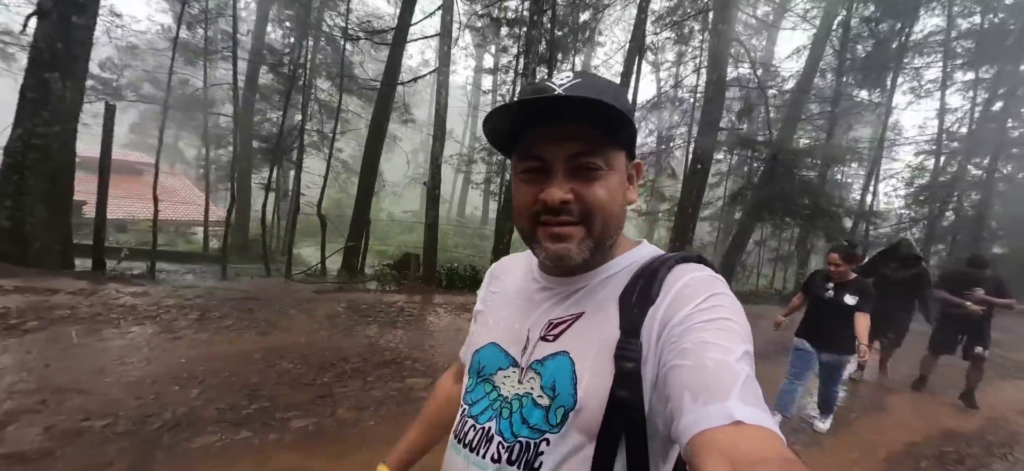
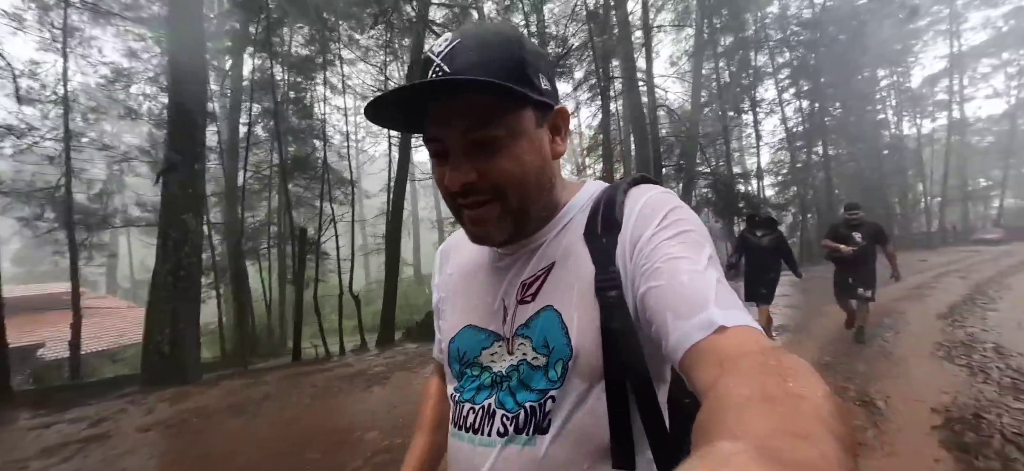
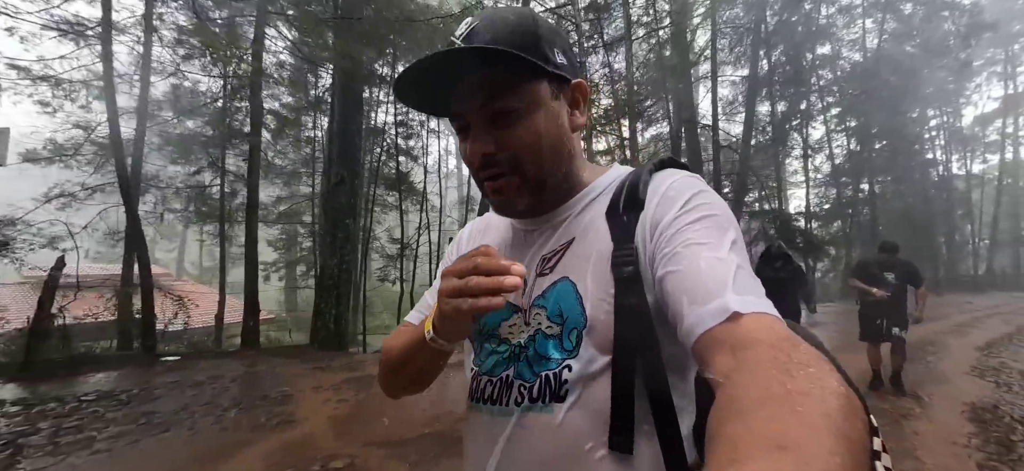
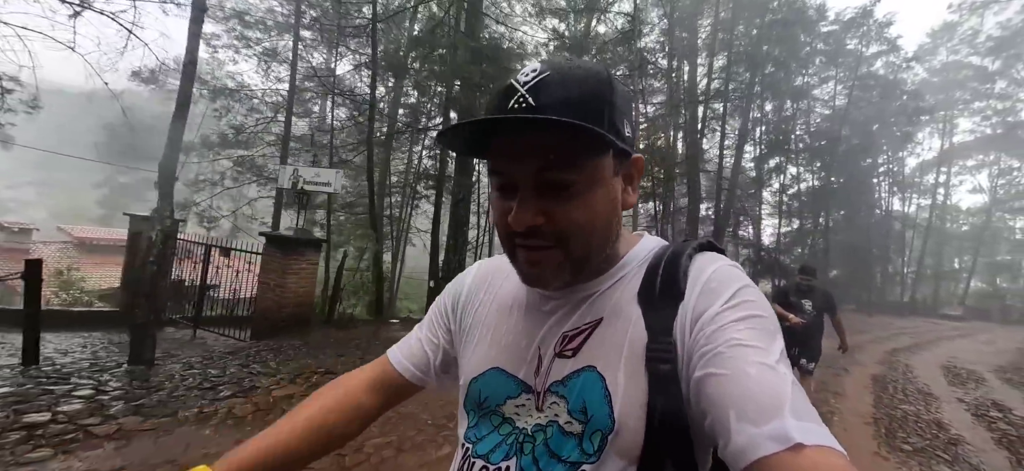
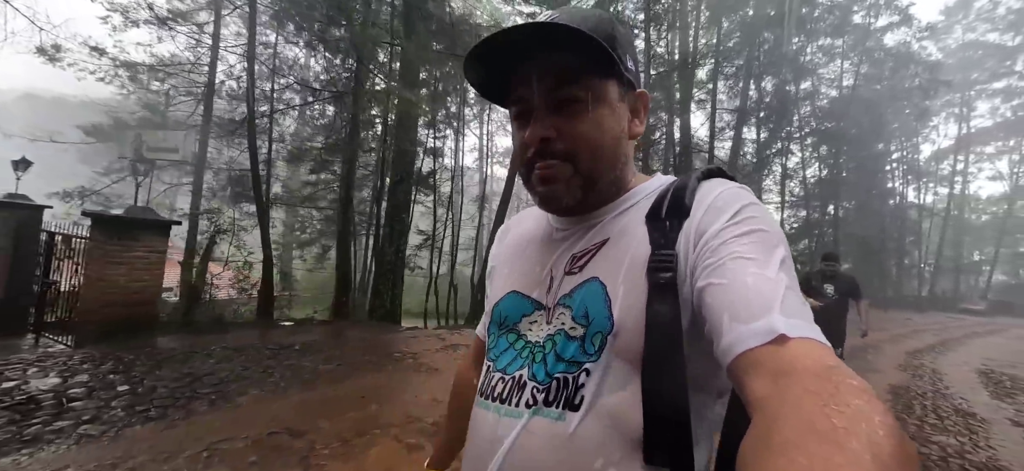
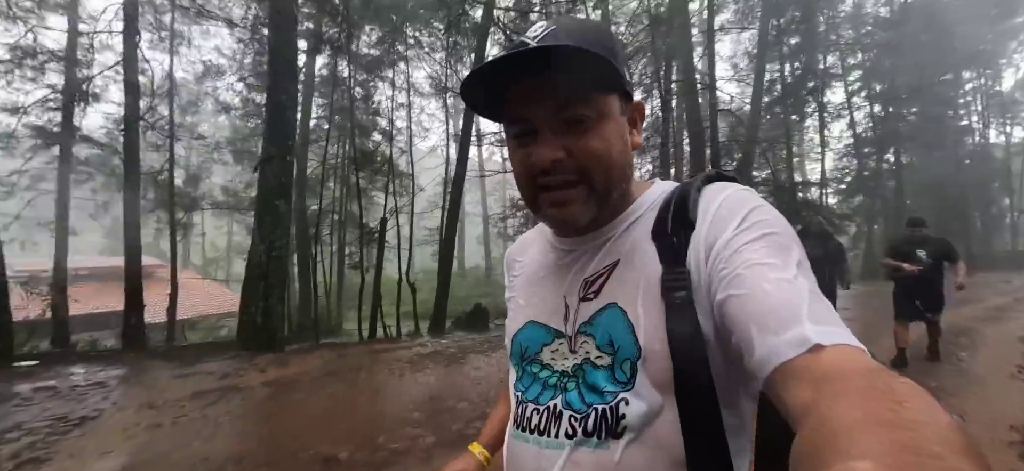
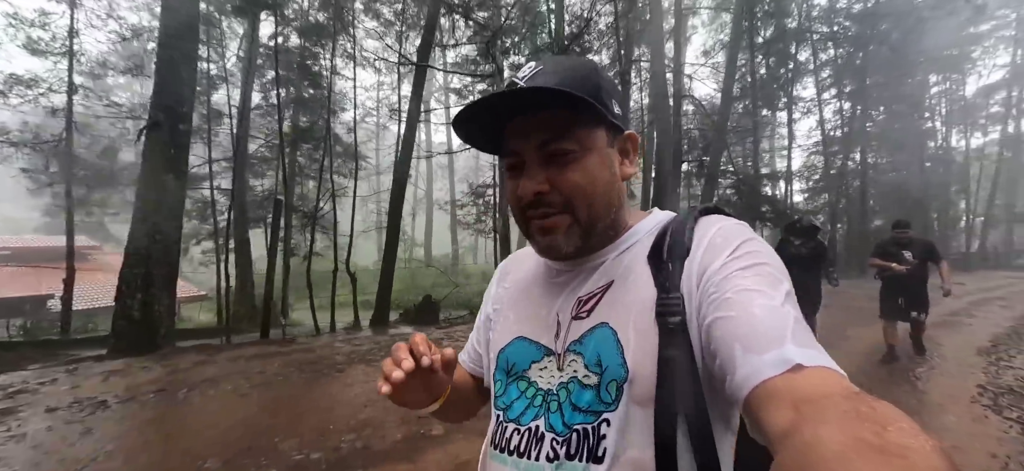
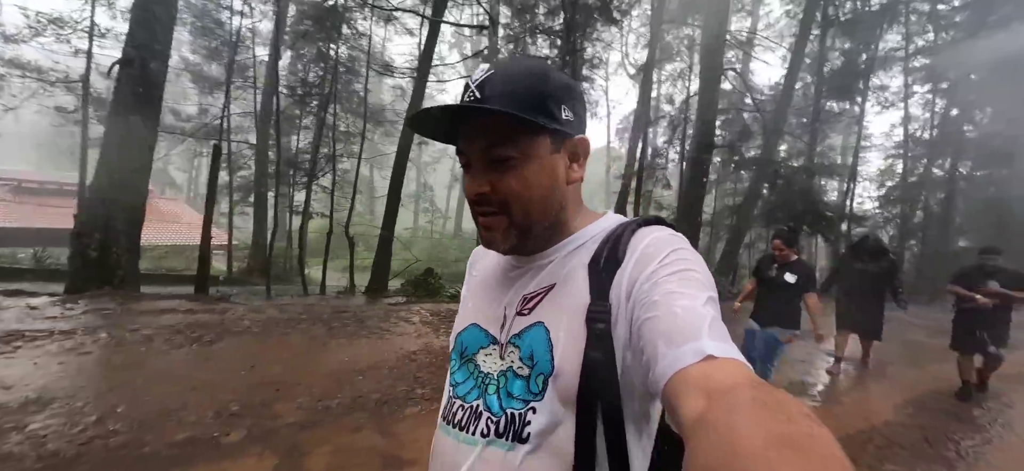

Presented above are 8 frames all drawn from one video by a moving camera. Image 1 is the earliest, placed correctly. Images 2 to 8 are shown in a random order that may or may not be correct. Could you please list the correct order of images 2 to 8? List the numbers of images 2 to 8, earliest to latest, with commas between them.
8, 7, 2, 6, 3, 5, 4
